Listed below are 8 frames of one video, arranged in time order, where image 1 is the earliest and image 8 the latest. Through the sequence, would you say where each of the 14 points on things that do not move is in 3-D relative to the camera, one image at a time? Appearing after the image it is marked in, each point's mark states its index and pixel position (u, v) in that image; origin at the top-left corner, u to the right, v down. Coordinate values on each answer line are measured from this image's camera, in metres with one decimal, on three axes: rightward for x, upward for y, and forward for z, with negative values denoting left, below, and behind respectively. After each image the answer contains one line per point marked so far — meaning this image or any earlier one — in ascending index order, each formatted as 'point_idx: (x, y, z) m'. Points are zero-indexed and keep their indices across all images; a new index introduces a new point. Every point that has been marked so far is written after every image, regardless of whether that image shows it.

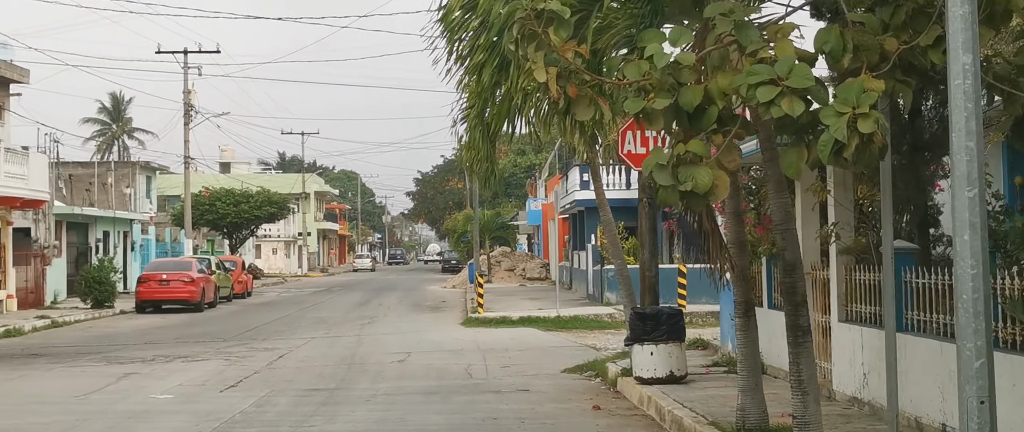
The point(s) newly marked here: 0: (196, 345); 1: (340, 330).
0: (-3.9, -1.6, +16.9) m
1: (-2.4, -1.7, +19.8) m
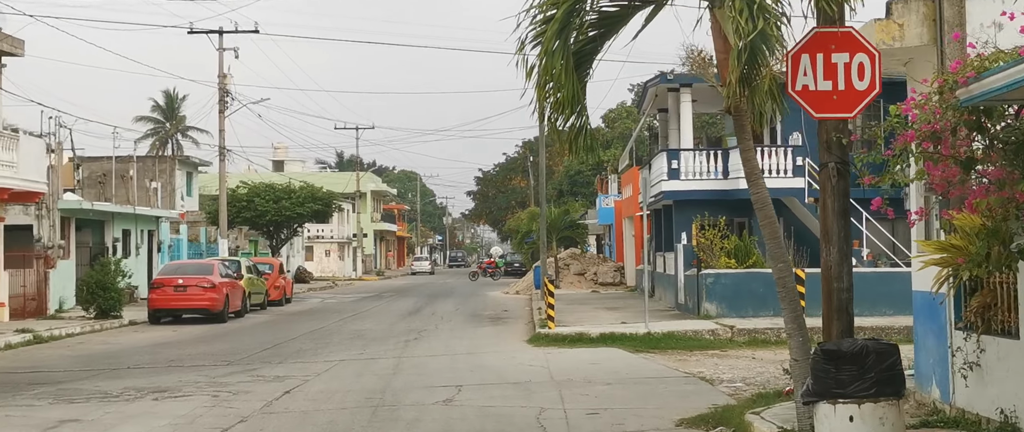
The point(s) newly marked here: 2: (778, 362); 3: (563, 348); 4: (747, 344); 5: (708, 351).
0: (-3.1, -1.5, +13.1) m
1: (-1.5, -1.6, +16.0) m
2: (+2.9, -1.6, +14.6) m
3: (+0.6, -1.5, +15.6) m
4: (+2.8, -1.5, +16.4) m
5: (+2.2, -1.6, +15.6) m
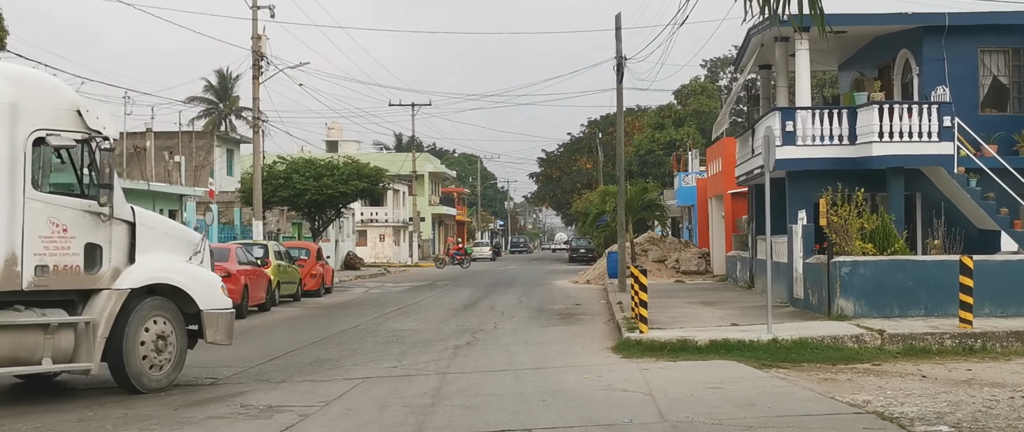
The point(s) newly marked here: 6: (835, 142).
0: (-2.5, -1.3, +9.4) m
1: (-0.8, -1.3, +12.2) m
2: (+3.5, -1.3, +10.7) m
3: (+1.3, -1.2, +11.7) m
4: (+3.6, -1.3, +12.4) m
5: (+3.0, -1.3, +11.7) m
6: (+4.1, +0.9, +17.1) m
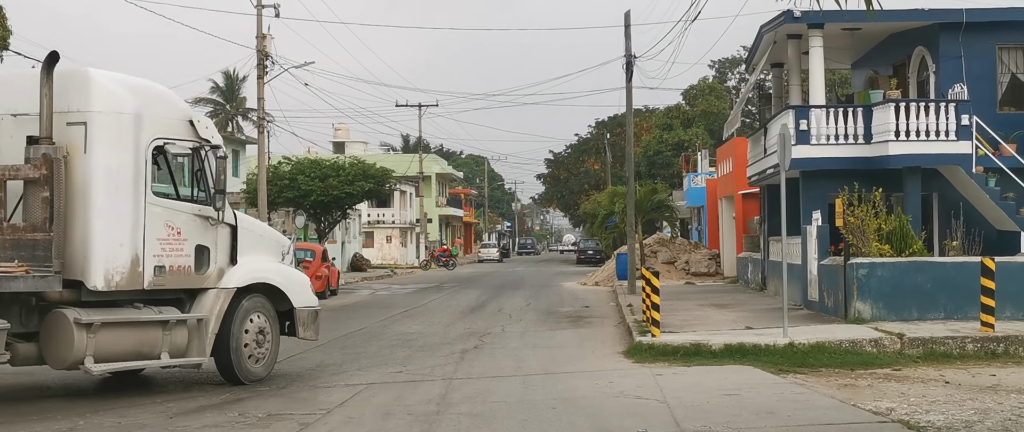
0: (-2.4, -1.3, +9.1) m
1: (-0.7, -1.3, +11.8) m
2: (+3.6, -1.3, +10.3) m
3: (+1.4, -1.2, +11.4) m
4: (+3.6, -1.3, +12.0) m
5: (+3.0, -1.3, +11.3) m
6: (+4.2, +0.9, +16.7) m
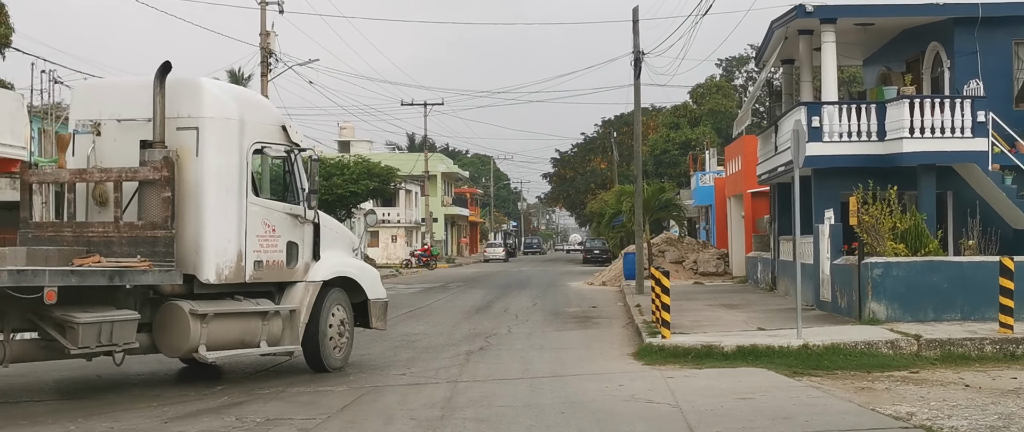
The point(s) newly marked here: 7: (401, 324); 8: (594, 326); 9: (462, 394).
0: (-2.4, -1.2, +8.8) m
1: (-0.7, -1.3, +11.5) m
2: (+3.6, -1.3, +10.0) m
3: (+1.4, -1.2, +11.0) m
4: (+3.7, -1.3, +11.7) m
5: (+3.1, -1.3, +11.0) m
6: (+4.2, +0.9, +16.4) m
7: (-1.4, -1.4, +17.4) m
8: (+1.0, -1.3, +16.2) m
9: (-0.4, -1.2, +9.5) m
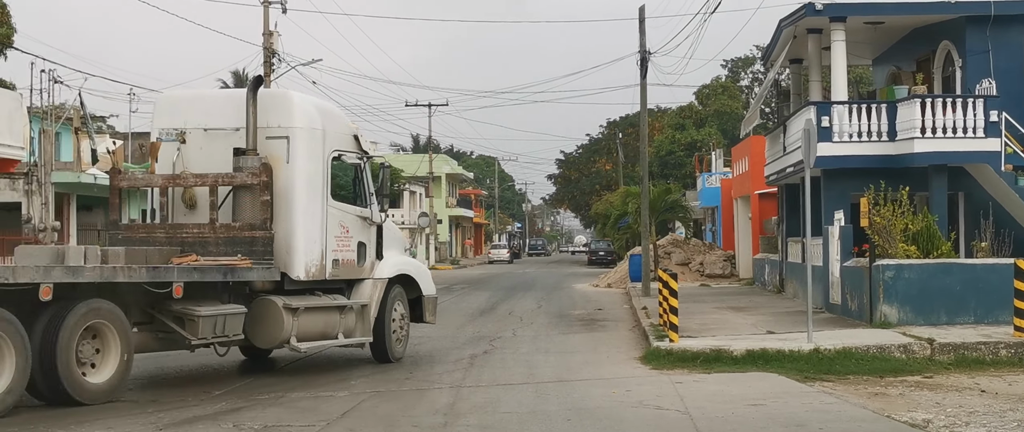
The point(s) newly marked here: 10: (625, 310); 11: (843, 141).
0: (-2.4, -1.3, +8.6) m
1: (-0.6, -1.3, +11.3) m
2: (+3.7, -1.3, +9.7) m
3: (+1.5, -1.2, +10.8) m
4: (+3.7, -1.3, +11.5) m
5: (+3.1, -1.3, +10.7) m
6: (+4.3, +0.9, +16.1) m
7: (-1.4, -1.4, +17.1) m
8: (+1.0, -1.3, +15.9) m
9: (-0.3, -1.3, +9.3) m
10: (+1.6, -1.3, +19.5) m
11: (+3.9, +0.9, +16.2) m
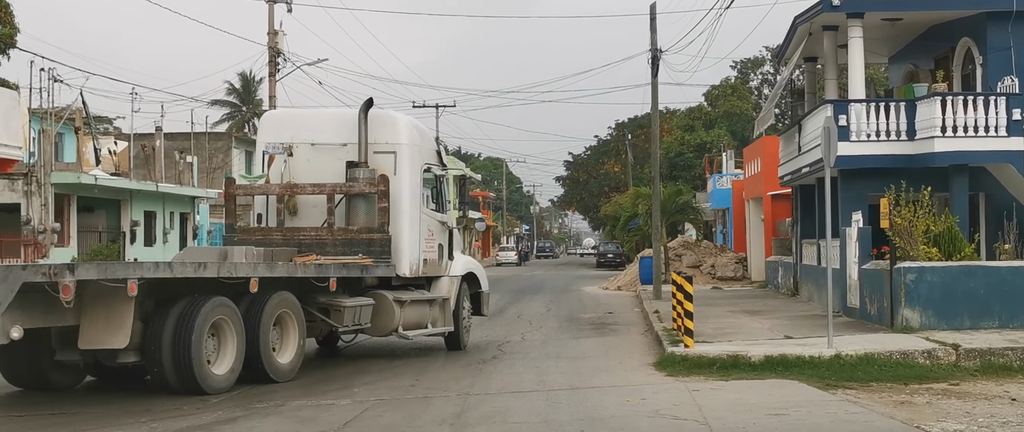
0: (-2.3, -1.3, +8.2) m
1: (-0.5, -1.3, +10.9) m
2: (+3.8, -1.3, +9.3) m
3: (+1.5, -1.2, +10.4) m
4: (+3.8, -1.3, +11.0) m
5: (+3.2, -1.3, +10.3) m
6: (+4.4, +0.9, +15.7) m
7: (-1.2, -1.4, +16.7) m
8: (+1.1, -1.3, +15.5) m
9: (-0.3, -1.3, +8.9) m
10: (+1.7, -1.4, +19.1) m
11: (+4.0, +0.9, +15.8) m
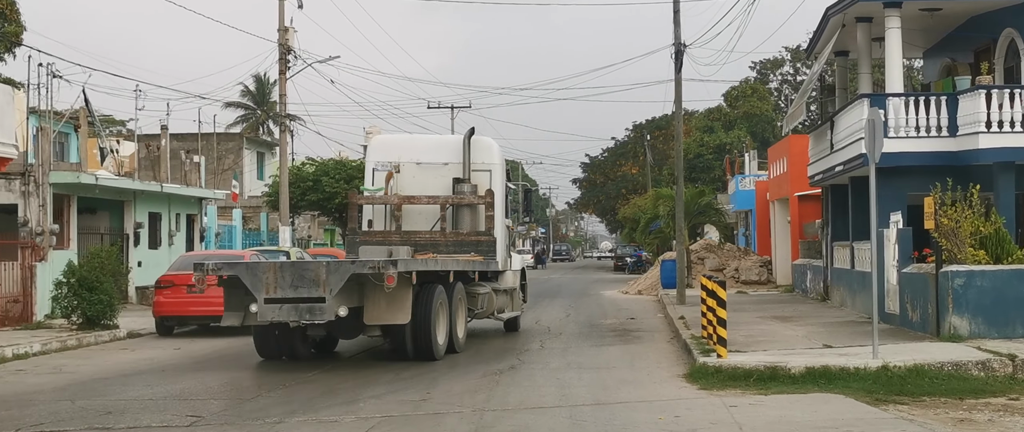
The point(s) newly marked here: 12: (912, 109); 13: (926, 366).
0: (-2.2, -1.2, +7.3) m
1: (-0.4, -1.3, +10.1) m
2: (+3.9, -1.3, +8.4) m
3: (+1.7, -1.2, +9.5) m
4: (+4.0, -1.3, +10.1) m
5: (+3.3, -1.3, +9.4) m
6: (+4.6, +0.9, +14.8) m
7: (-1.0, -1.4, +15.9) m
8: (+1.3, -1.3, +14.7) m
9: (-0.1, -1.3, +8.0) m
10: (+2.0, -1.4, +18.2) m
11: (+4.2, +0.9, +14.9) m
12: (+4.4, +1.2, +14.9) m
13: (+3.2, -1.1, +10.4) m
